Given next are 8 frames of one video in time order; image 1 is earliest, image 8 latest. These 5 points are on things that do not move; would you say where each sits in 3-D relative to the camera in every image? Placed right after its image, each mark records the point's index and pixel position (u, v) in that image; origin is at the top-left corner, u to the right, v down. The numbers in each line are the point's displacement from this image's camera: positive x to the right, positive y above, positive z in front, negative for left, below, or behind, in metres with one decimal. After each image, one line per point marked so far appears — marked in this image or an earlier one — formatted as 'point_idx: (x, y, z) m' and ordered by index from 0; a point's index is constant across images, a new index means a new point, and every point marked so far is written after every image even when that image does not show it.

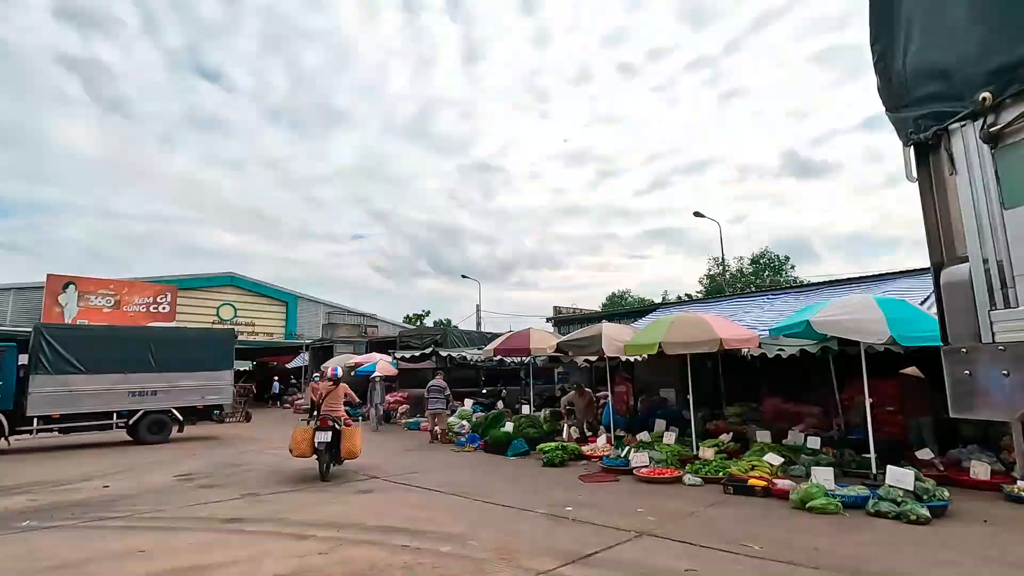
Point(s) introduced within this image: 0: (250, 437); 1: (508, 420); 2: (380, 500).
0: (-7.8, -4.4, +15.9) m
1: (-0.1, -3.3, +13.3) m
2: (-1.8, -3.0, +7.5) m
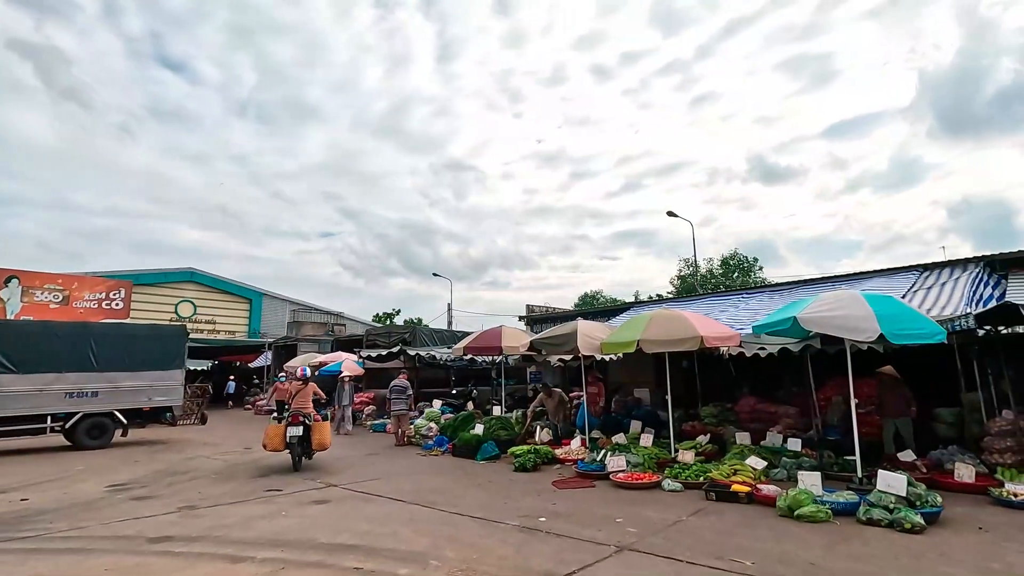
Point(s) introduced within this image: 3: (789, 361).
0: (-8.6, -4.2, +14.9) m
1: (-0.8, -3.2, +12.7) m
2: (-2.2, -2.8, +6.8) m
3: (+6.9, -1.8, +13.4) m
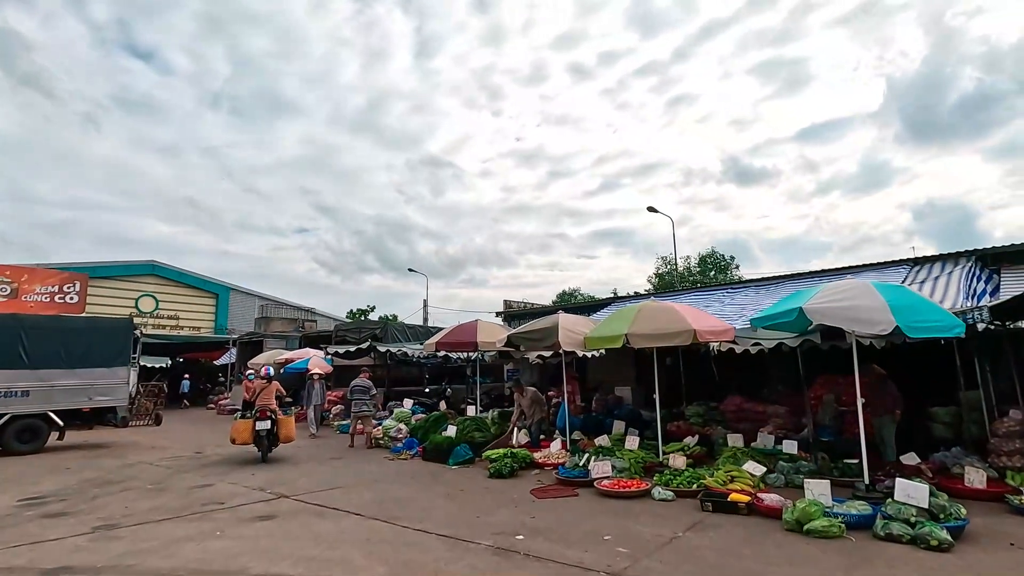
0: (-9.2, -4.0, +13.7) m
1: (-1.4, -3.0, +11.9) m
2: (-2.5, -2.7, +5.9) m
3: (+6.3, -1.7, +12.8) m
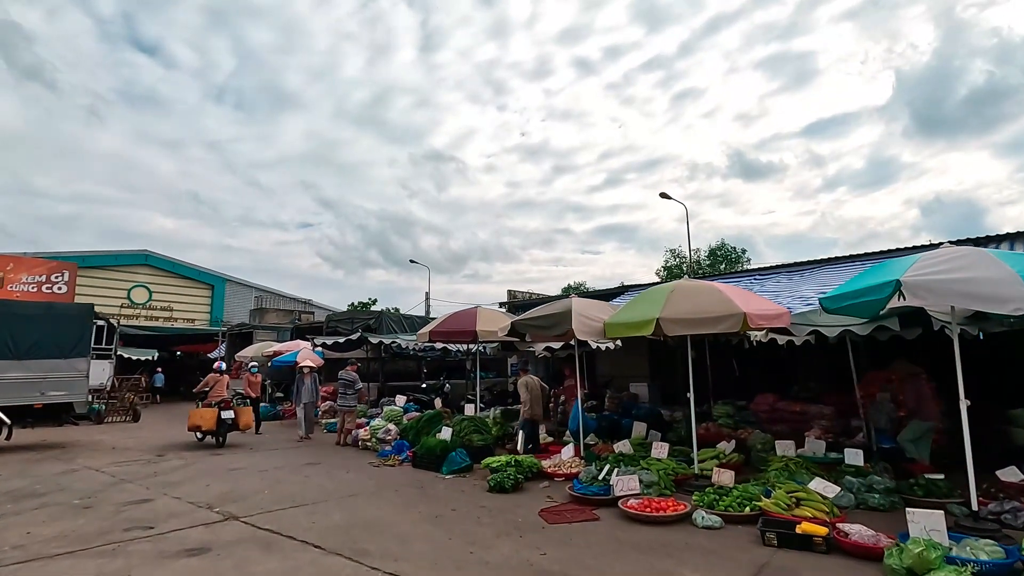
0: (-9.1, -3.6, +12.4) m
1: (-1.3, -2.6, +10.4) m
2: (-2.5, -2.3, +4.4) m
3: (+6.4, -1.3, +11.3) m
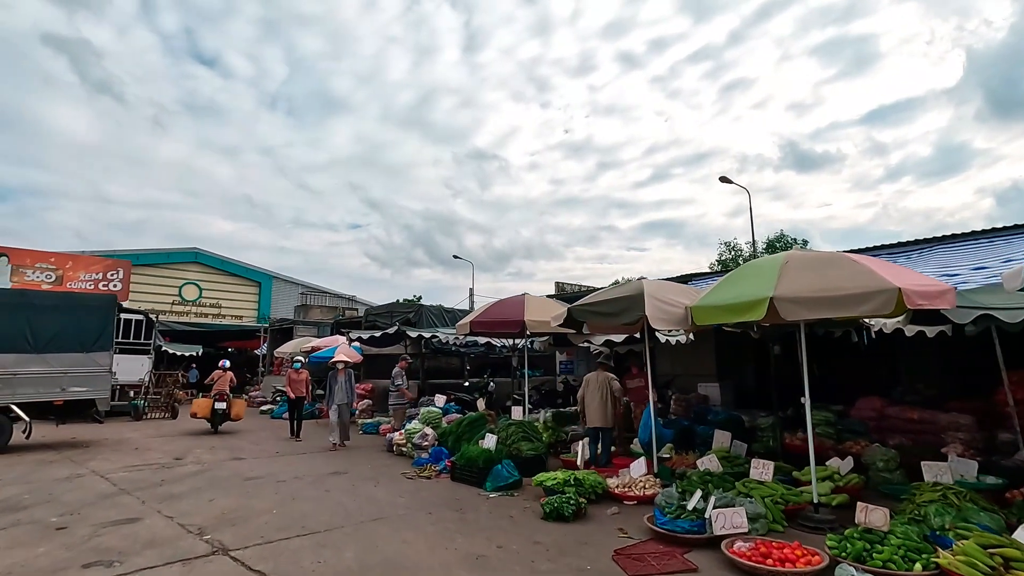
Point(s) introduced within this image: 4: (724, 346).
0: (-8.0, -3.4, +11.6) m
1: (-0.4, -2.3, +9.0) m
2: (-2.1, -2.1, +3.1) m
3: (+7.3, -1.0, +9.3) m
4: (+5.3, -1.4, +13.4) m
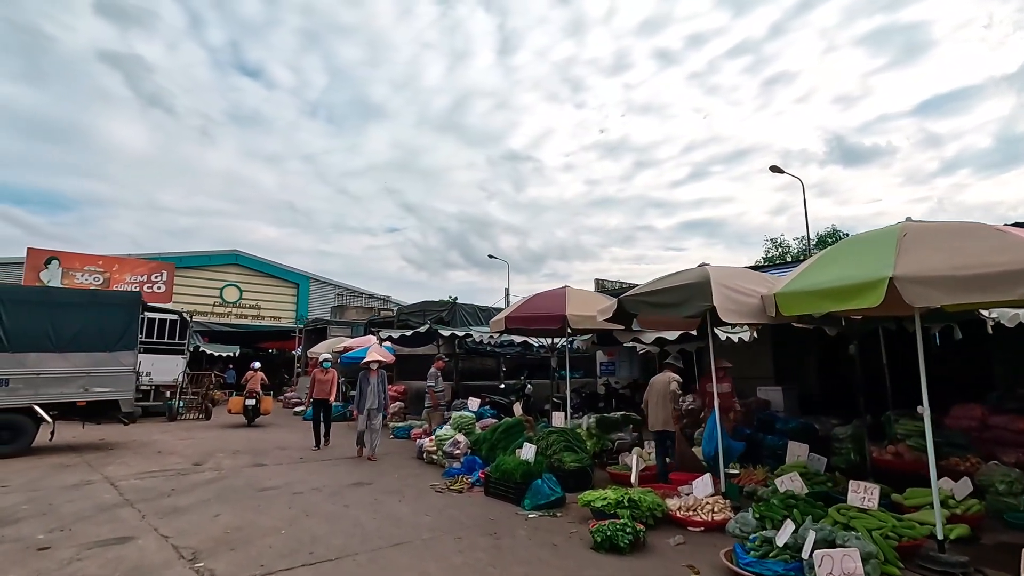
0: (-7.2, -3.3, +11.2) m
1: (+0.2, -2.2, +8.1) m
2: (-1.8, -2.0, +2.3) m
3: (+7.9, -0.8, +7.8) m
4: (+6.1, -1.3, +12.1) m
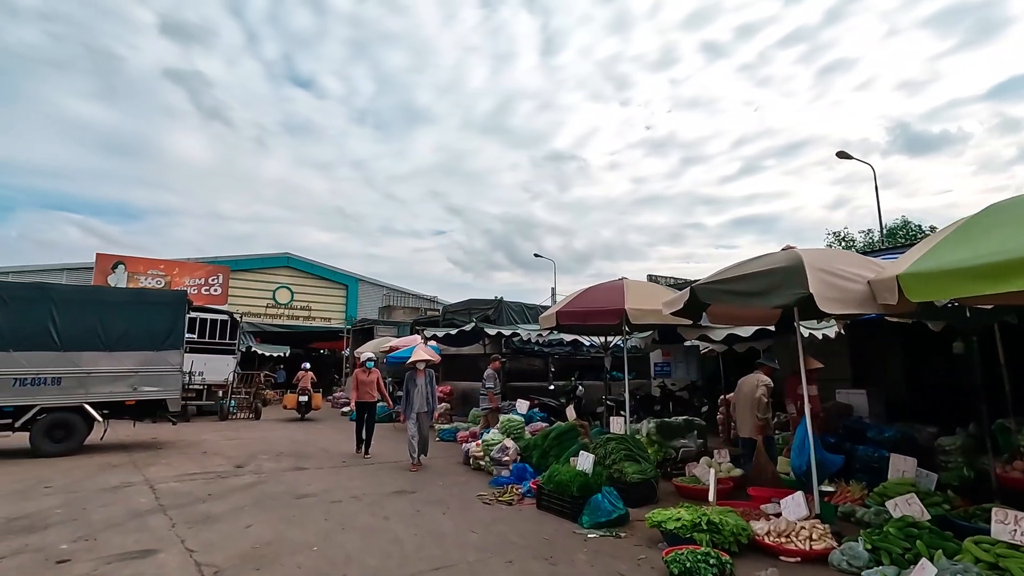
0: (-6.2, -3.3, +11.1) m
1: (+1.0, -2.1, +7.4) m
2: (-1.6, -1.9, +1.8) m
3: (+8.6, -0.6, +6.4) m
4: (+7.2, -1.1, +10.8) m
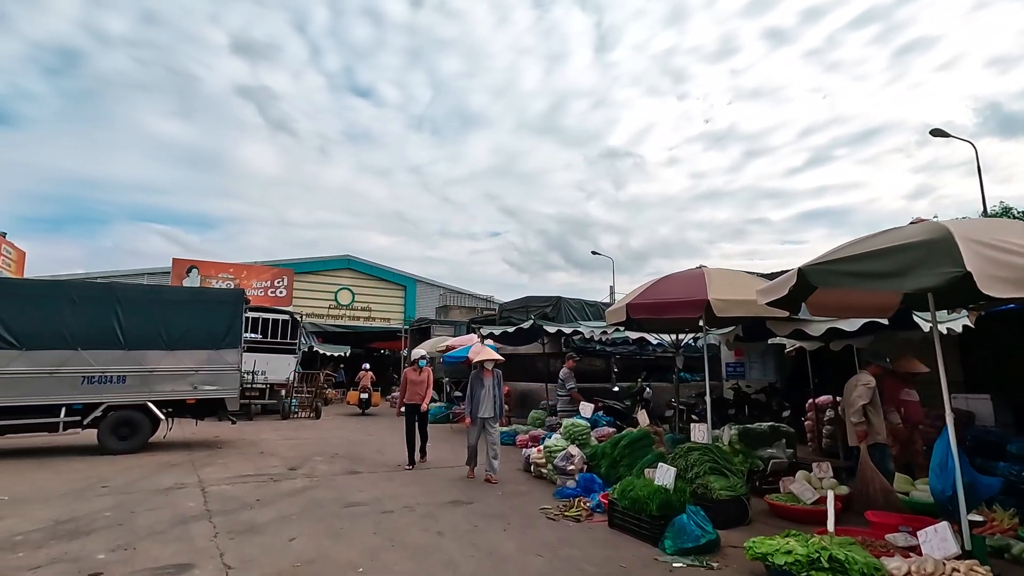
0: (-4.9, -3.2, +10.9) m
1: (+1.8, -2.0, +6.5) m
2: (-1.4, -1.8, +1.3) m
3: (+9.2, -0.4, +4.8) m
4: (+8.3, -0.9, +9.3) m
